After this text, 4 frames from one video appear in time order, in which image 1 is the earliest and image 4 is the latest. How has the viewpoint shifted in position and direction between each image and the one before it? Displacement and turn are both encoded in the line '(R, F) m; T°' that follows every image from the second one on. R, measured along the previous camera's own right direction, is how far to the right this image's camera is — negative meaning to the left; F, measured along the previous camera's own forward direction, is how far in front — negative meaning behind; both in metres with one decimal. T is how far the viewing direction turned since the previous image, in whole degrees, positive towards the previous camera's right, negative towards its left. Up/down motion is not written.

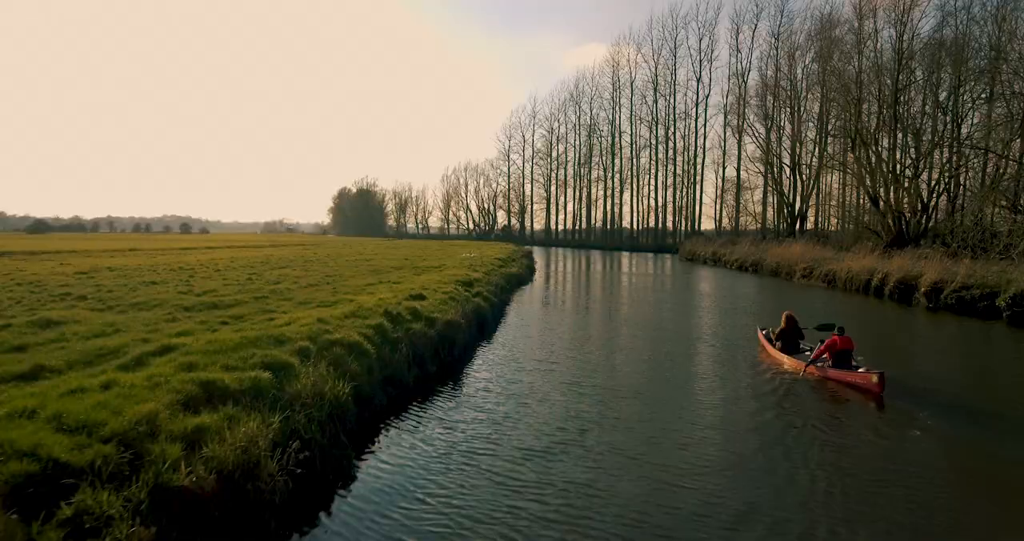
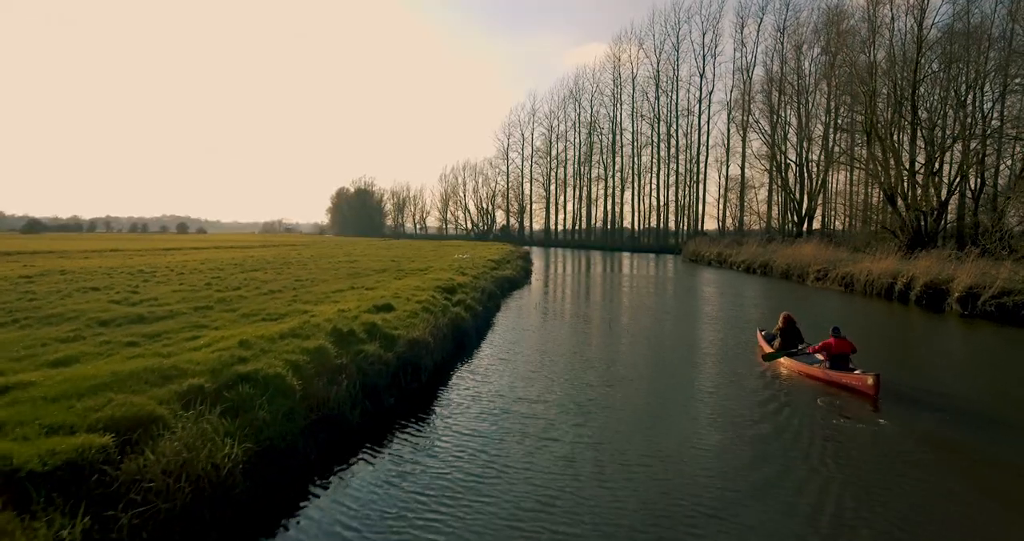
(+0.4, +2.4) m; 0°
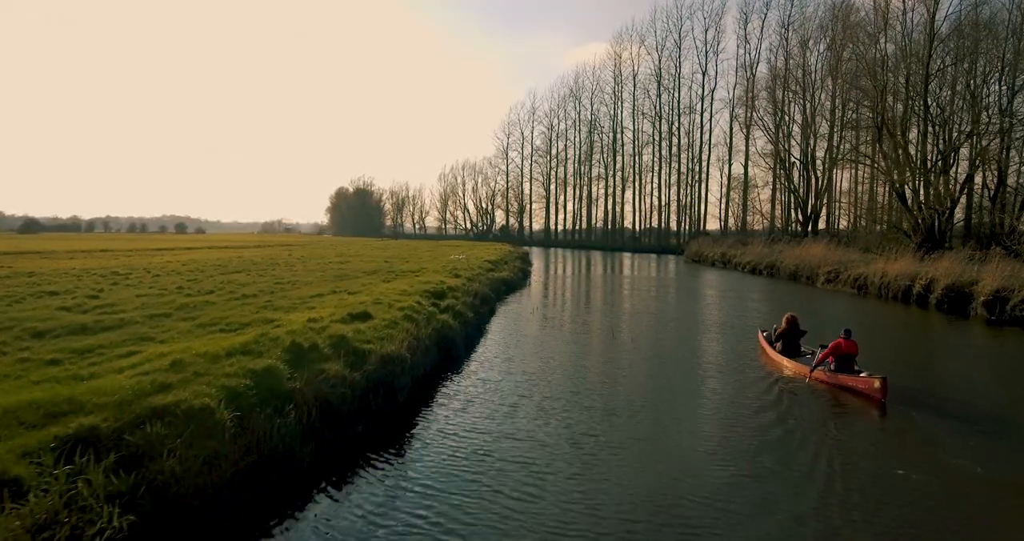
(+0.2, +1.5) m; 0°
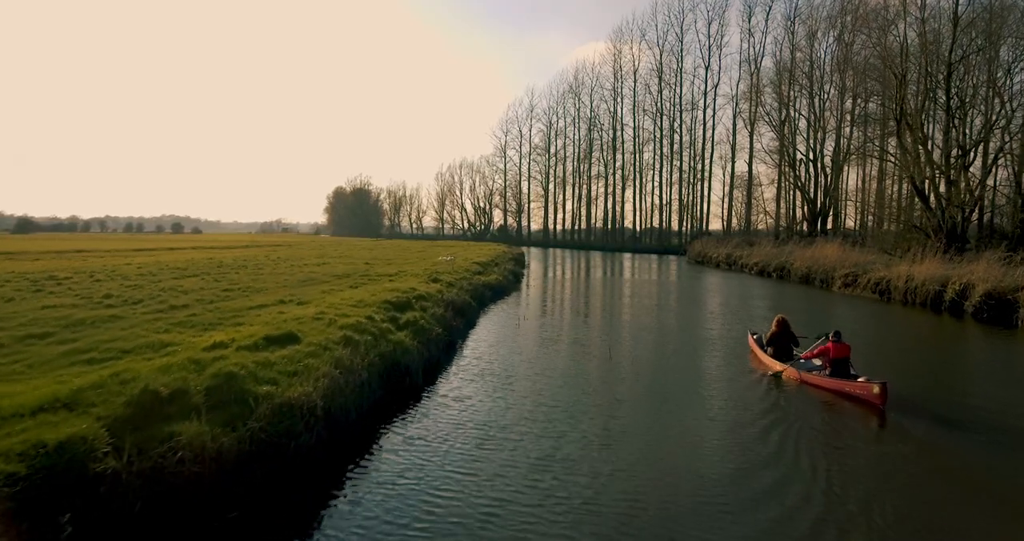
(+0.6, +2.7) m; 0°
